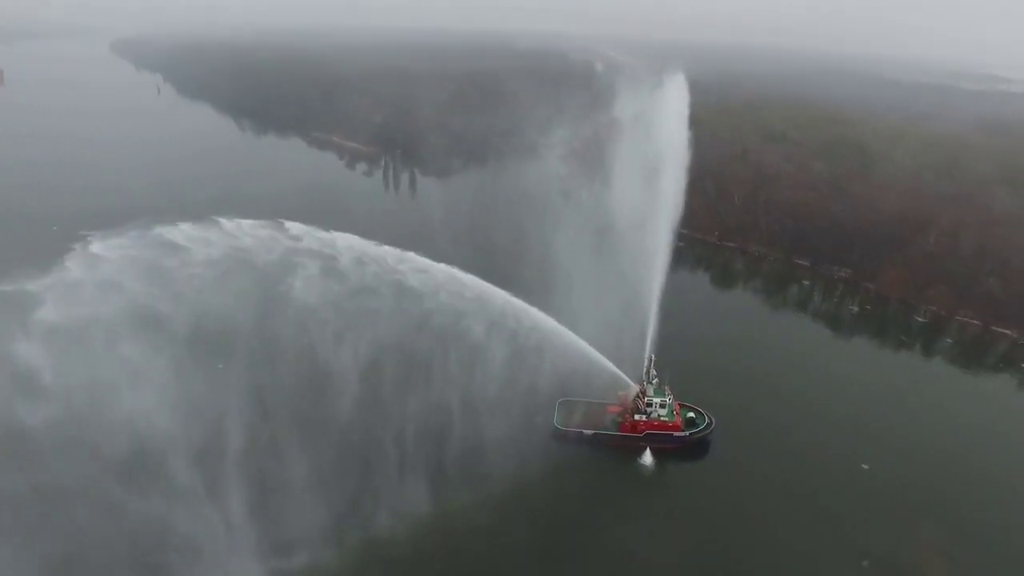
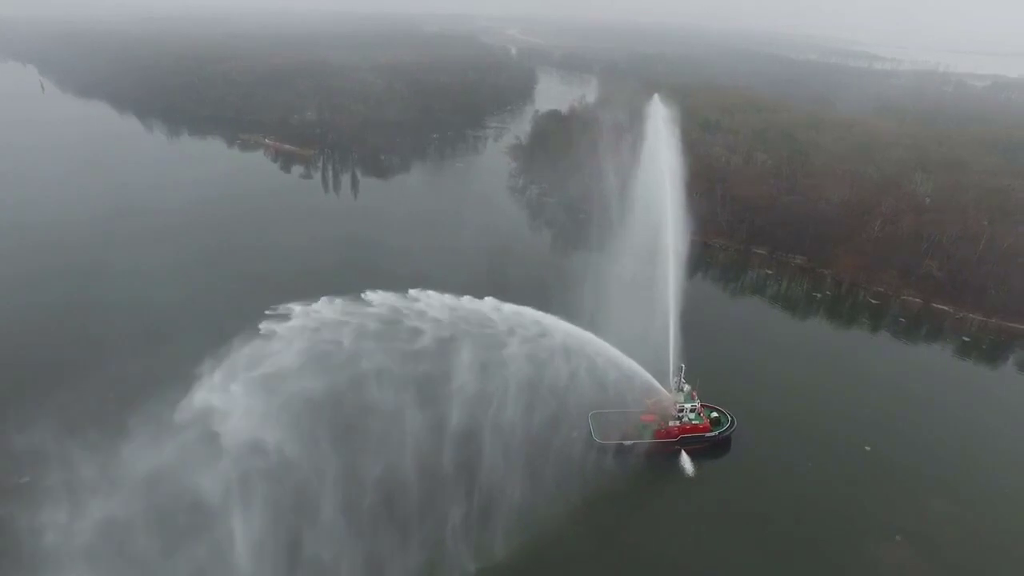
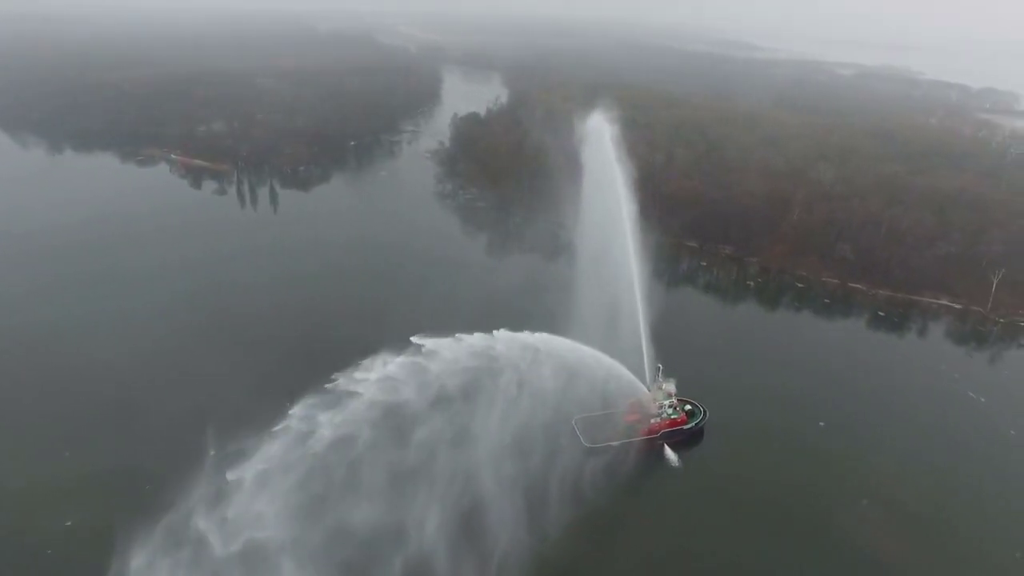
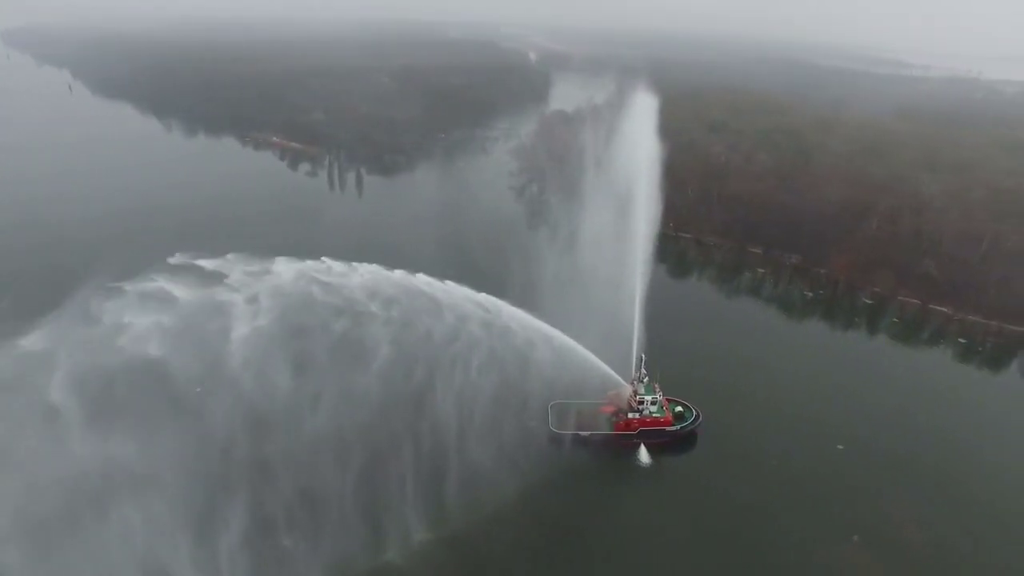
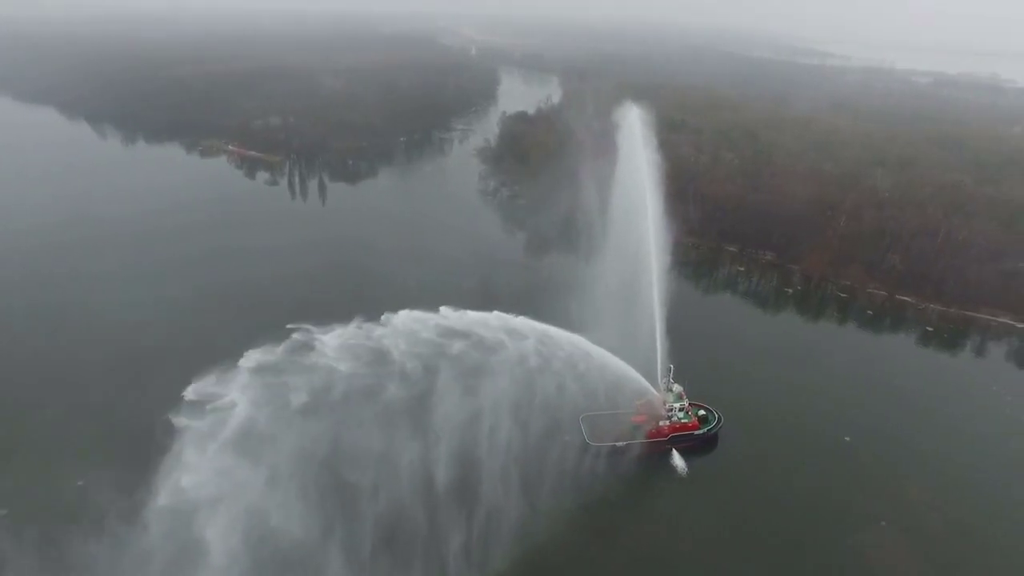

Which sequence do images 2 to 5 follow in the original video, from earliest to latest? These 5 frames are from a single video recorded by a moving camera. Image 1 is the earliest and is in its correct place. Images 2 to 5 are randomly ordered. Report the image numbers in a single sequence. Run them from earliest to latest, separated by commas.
4, 2, 5, 3
